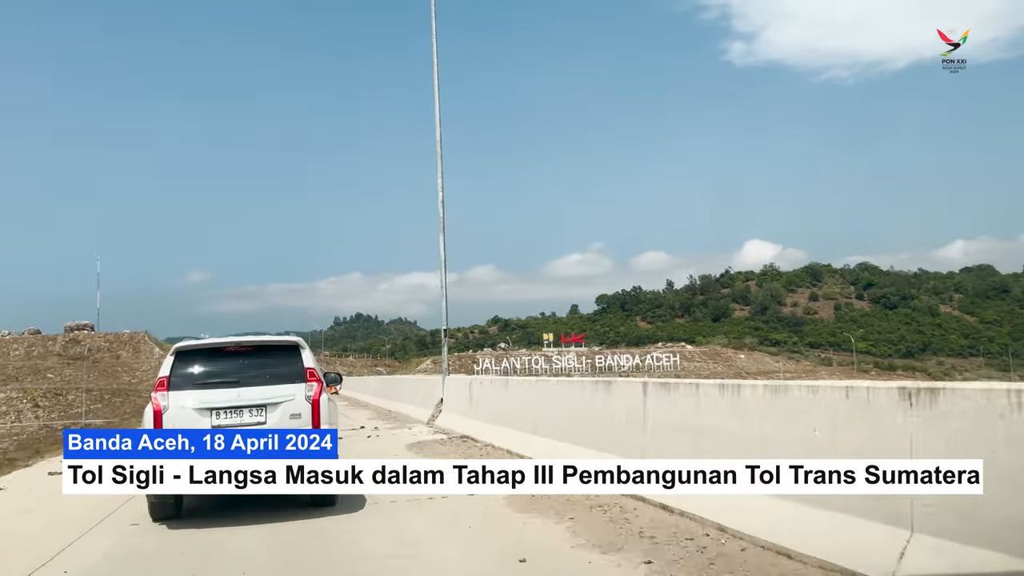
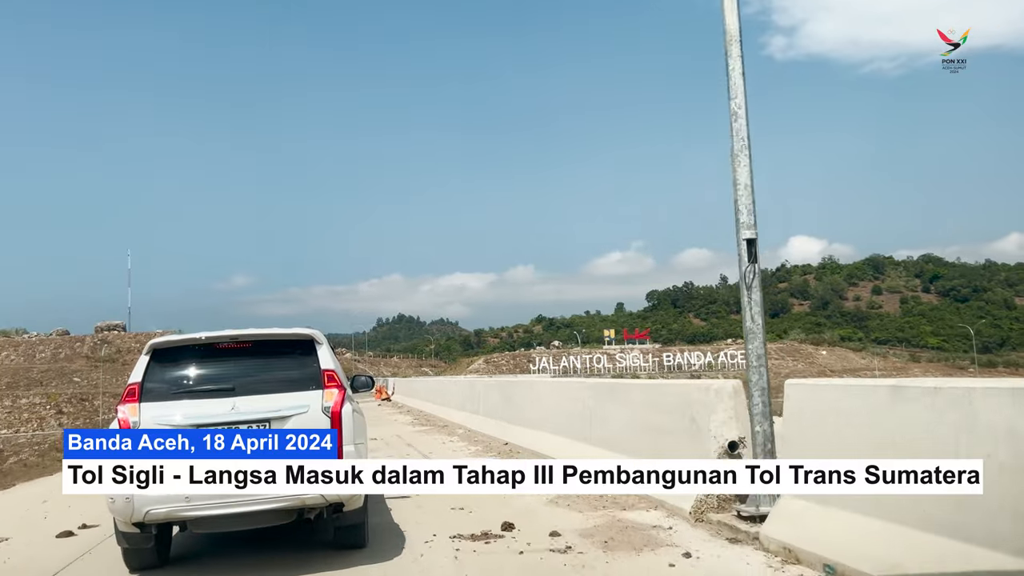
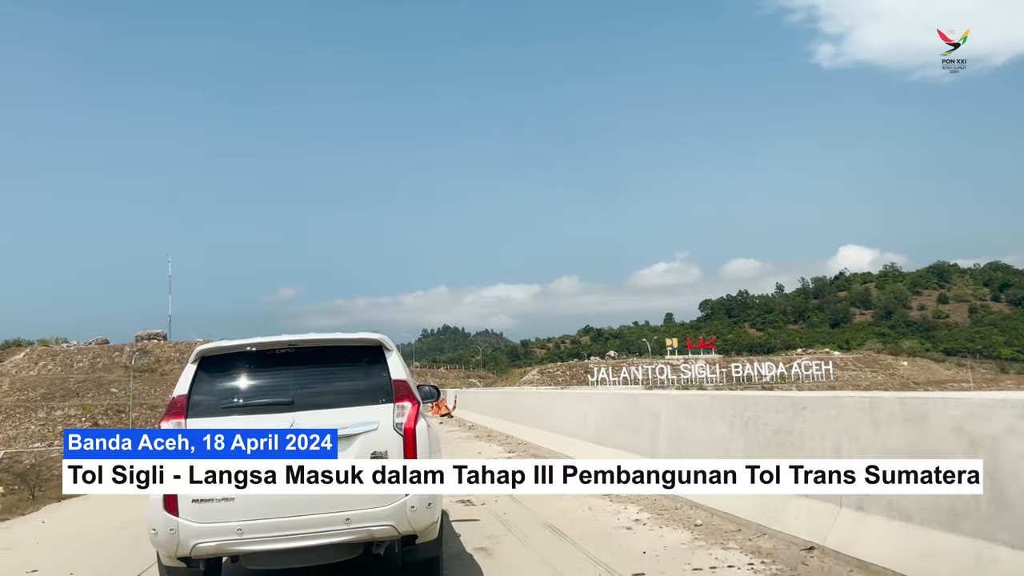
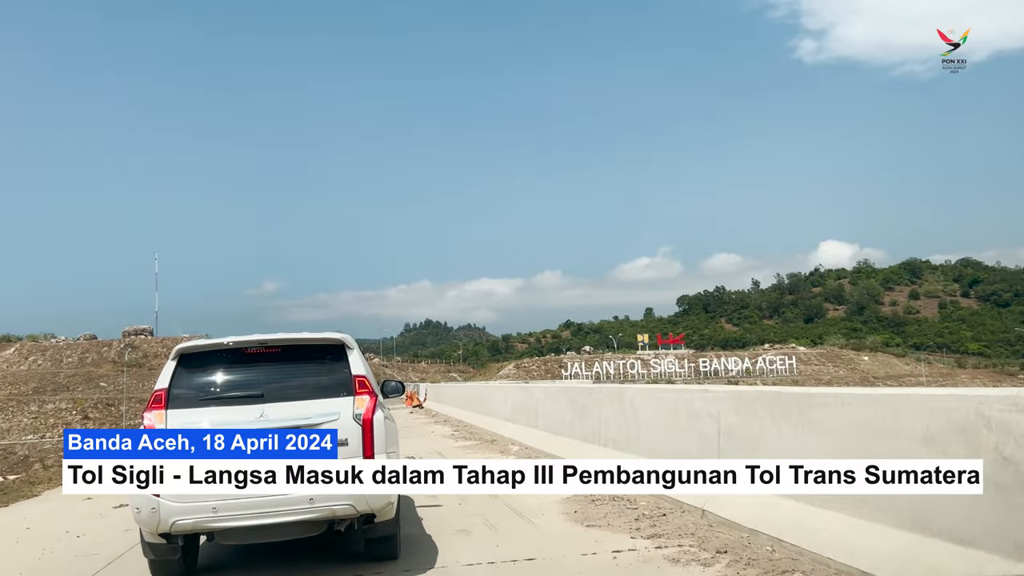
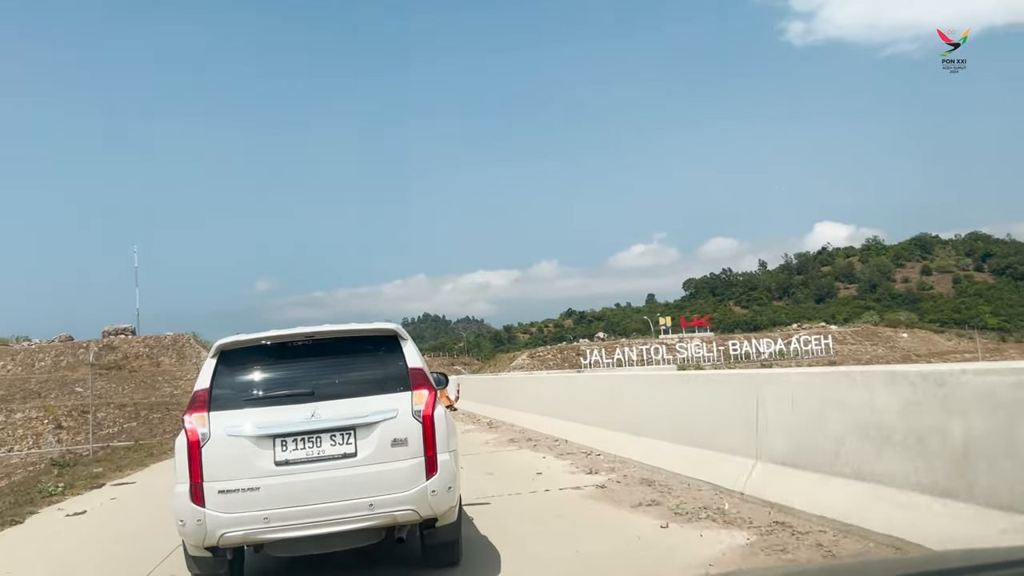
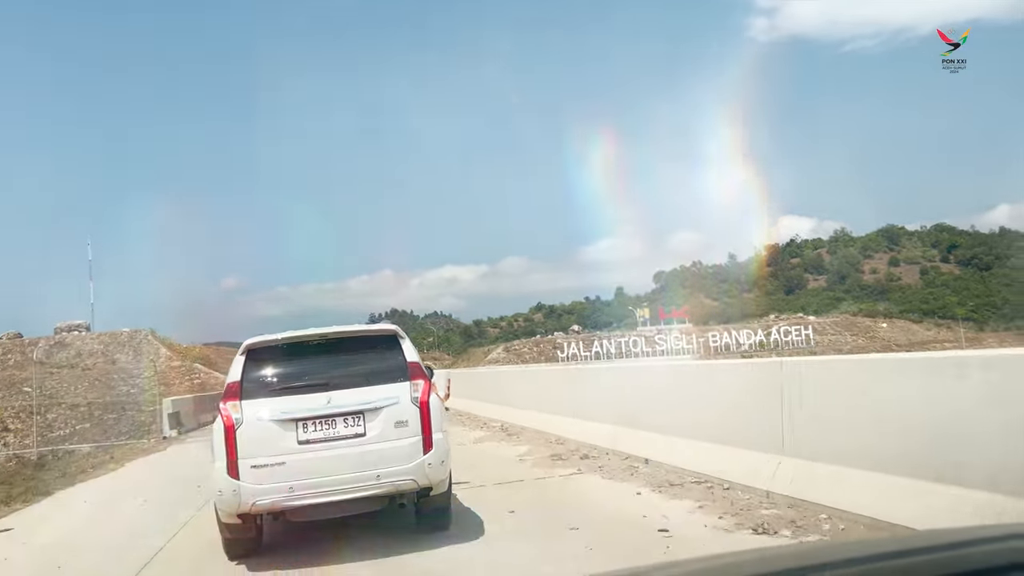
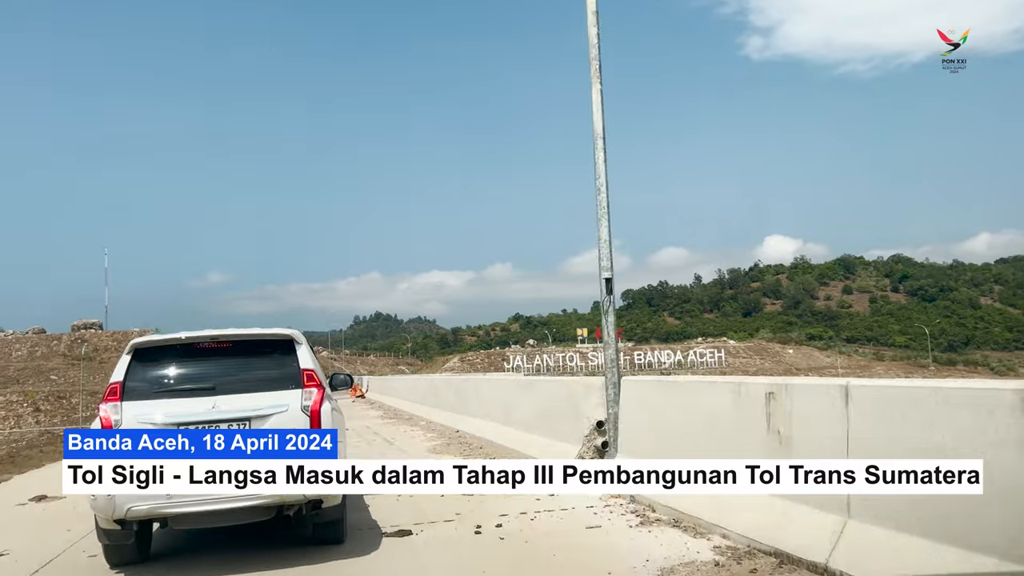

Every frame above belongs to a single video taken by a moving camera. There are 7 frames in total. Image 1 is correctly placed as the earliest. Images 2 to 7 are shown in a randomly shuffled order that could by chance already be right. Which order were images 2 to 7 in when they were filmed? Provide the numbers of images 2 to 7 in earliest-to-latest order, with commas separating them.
7, 2, 4, 3, 5, 6
